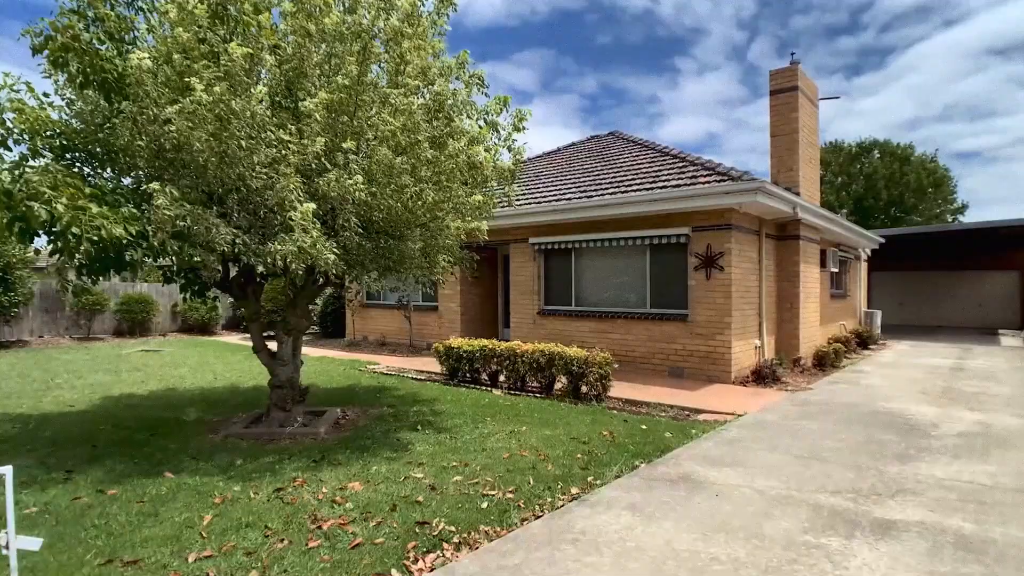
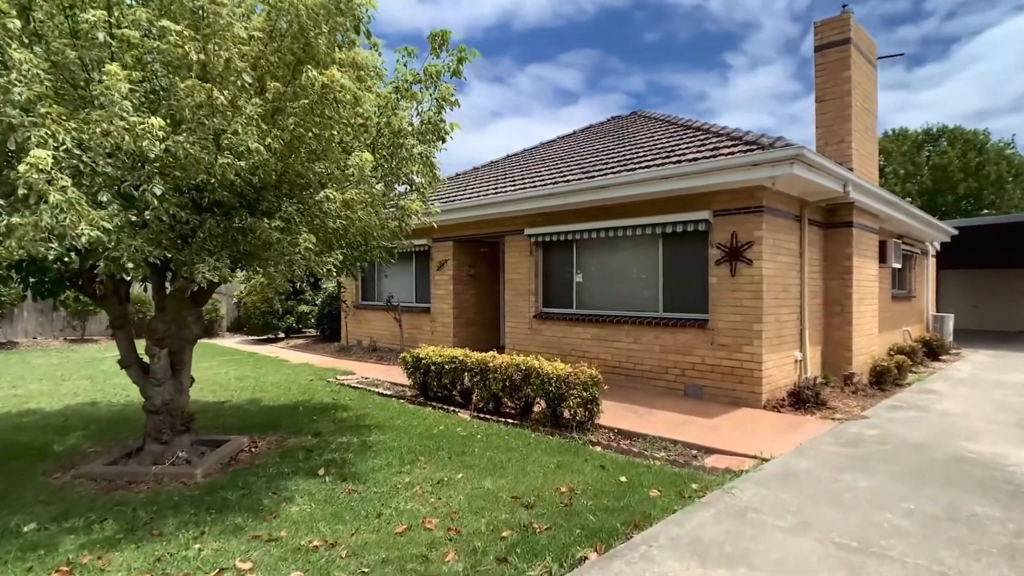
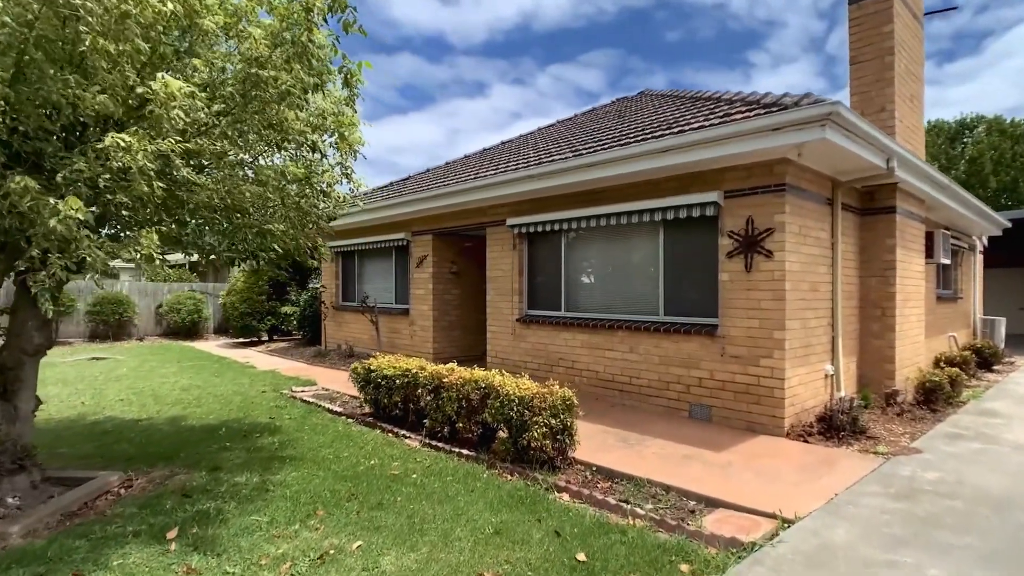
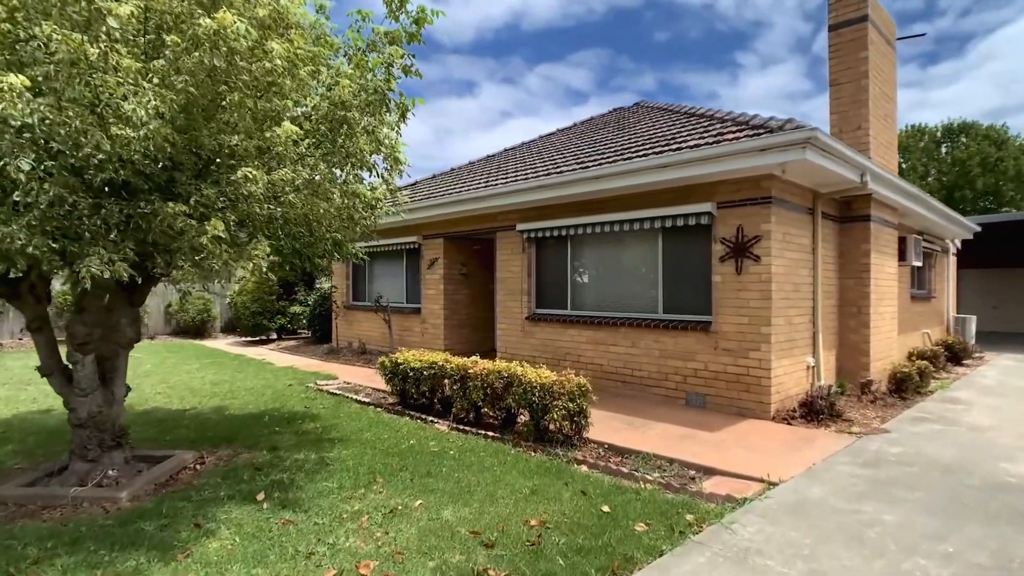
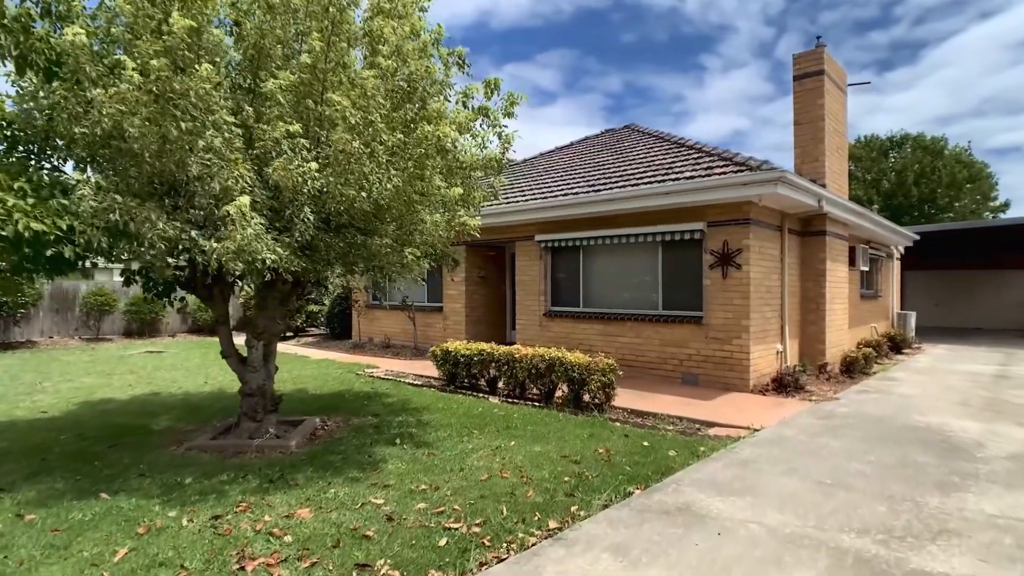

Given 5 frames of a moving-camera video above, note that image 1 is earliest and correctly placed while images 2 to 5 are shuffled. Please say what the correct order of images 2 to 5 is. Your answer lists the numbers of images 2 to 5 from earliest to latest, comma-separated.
5, 2, 4, 3
